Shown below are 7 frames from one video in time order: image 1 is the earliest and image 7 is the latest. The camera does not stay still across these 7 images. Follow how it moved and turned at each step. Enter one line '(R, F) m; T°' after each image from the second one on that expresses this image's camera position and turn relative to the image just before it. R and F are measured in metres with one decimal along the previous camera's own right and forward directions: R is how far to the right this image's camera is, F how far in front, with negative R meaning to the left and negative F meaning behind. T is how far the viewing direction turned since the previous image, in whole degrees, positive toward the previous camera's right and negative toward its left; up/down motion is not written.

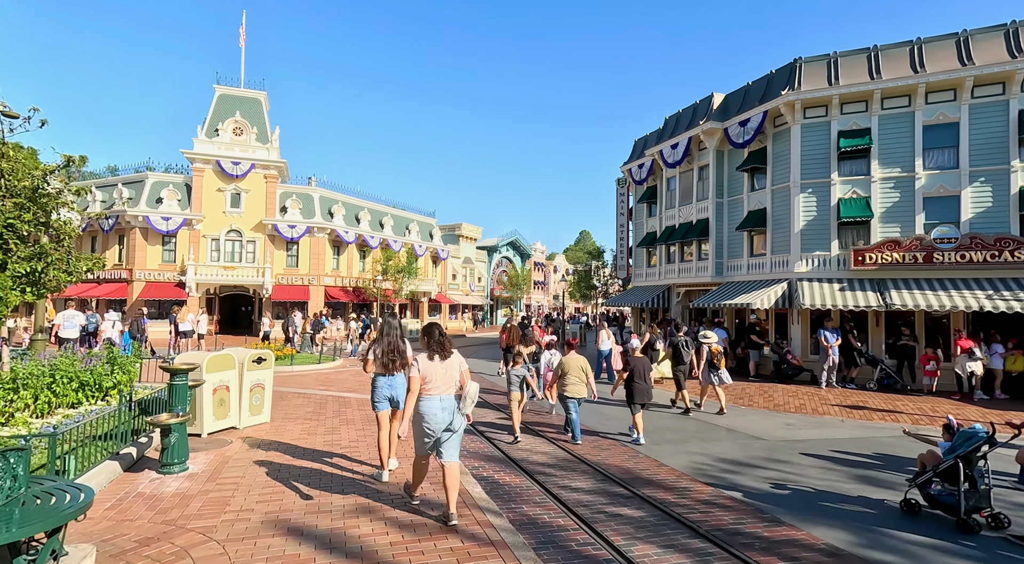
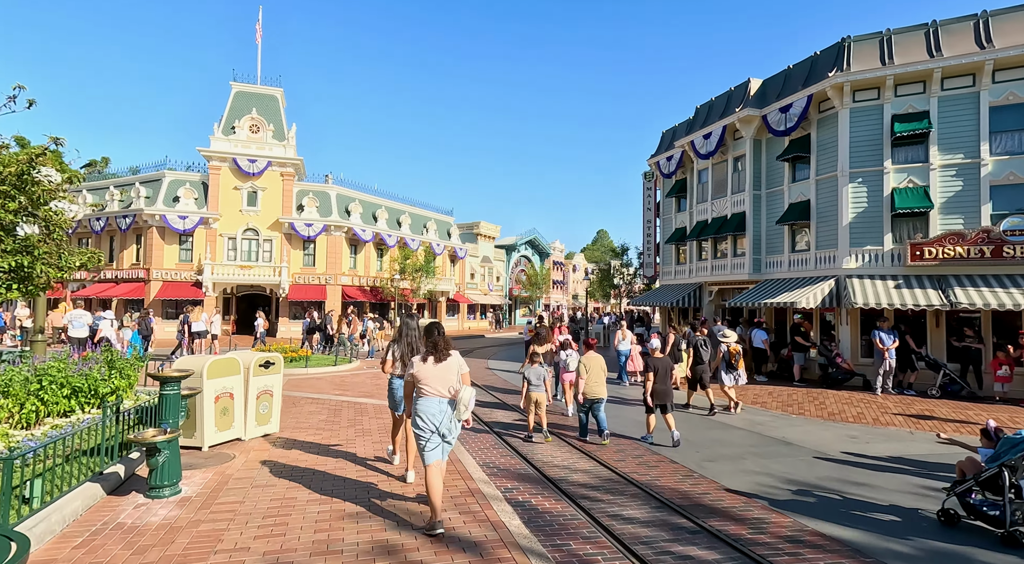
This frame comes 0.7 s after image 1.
(-0.2, +1.0) m; -1°
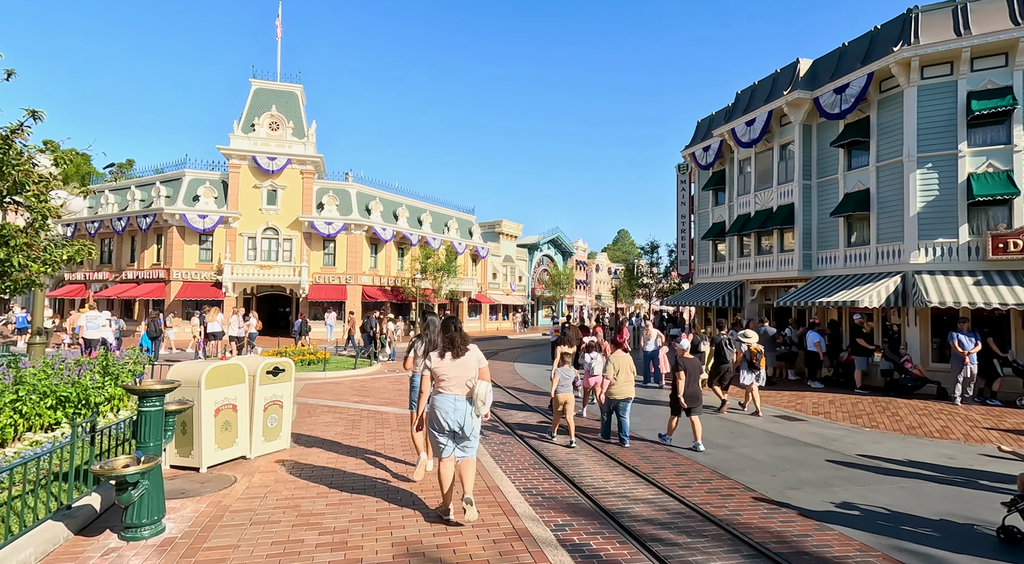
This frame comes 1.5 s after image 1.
(-0.3, +1.2) m; -2°
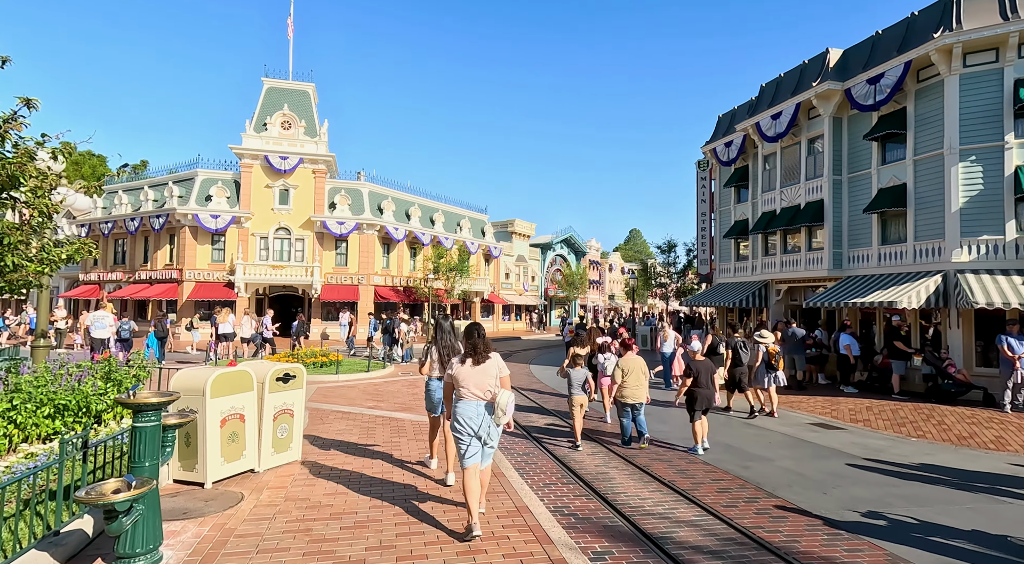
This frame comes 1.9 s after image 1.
(-0.2, +0.6) m; -1°
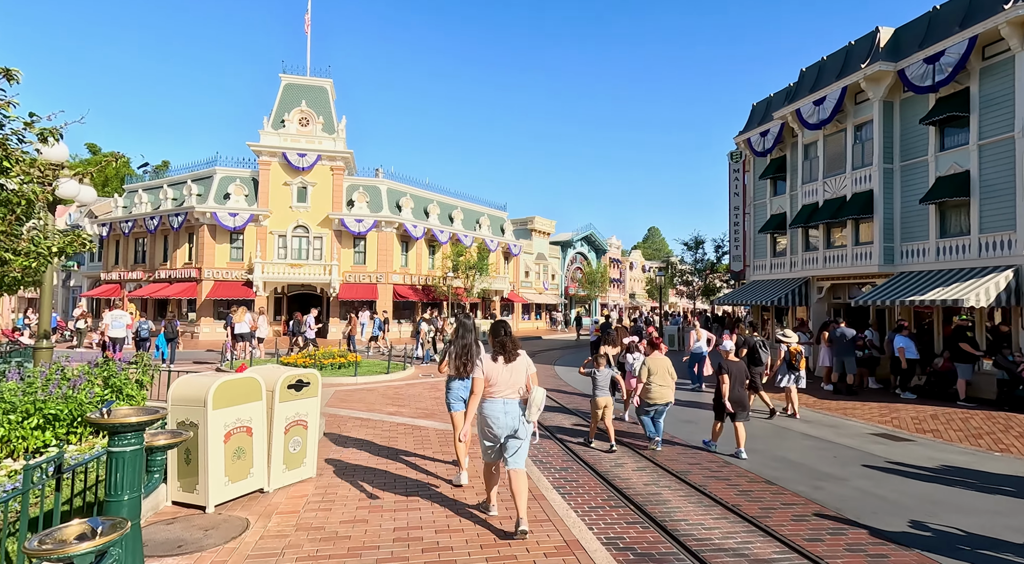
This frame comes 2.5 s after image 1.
(-0.2, +0.9) m; -2°
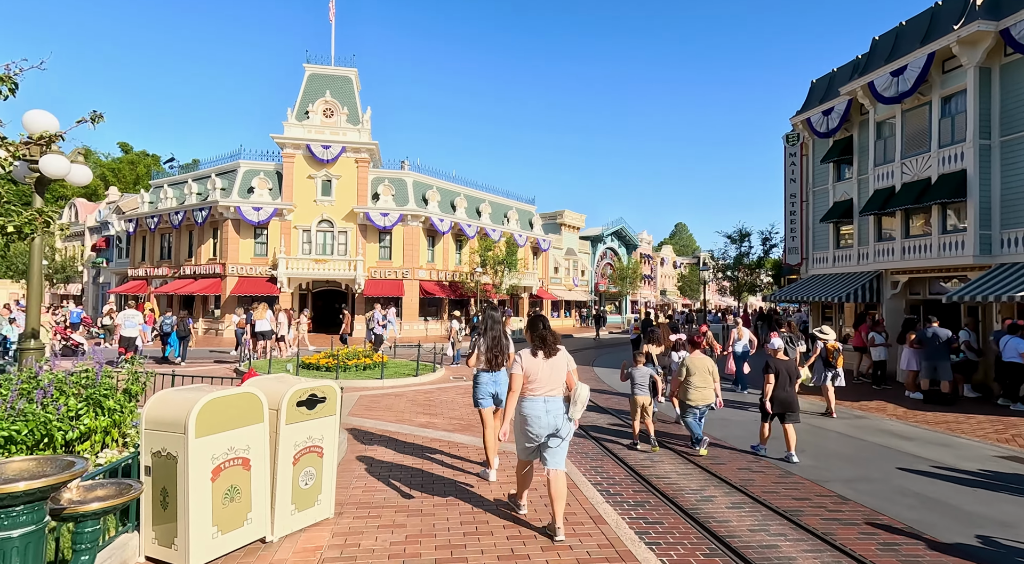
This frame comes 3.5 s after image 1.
(-0.4, +1.6) m; -2°
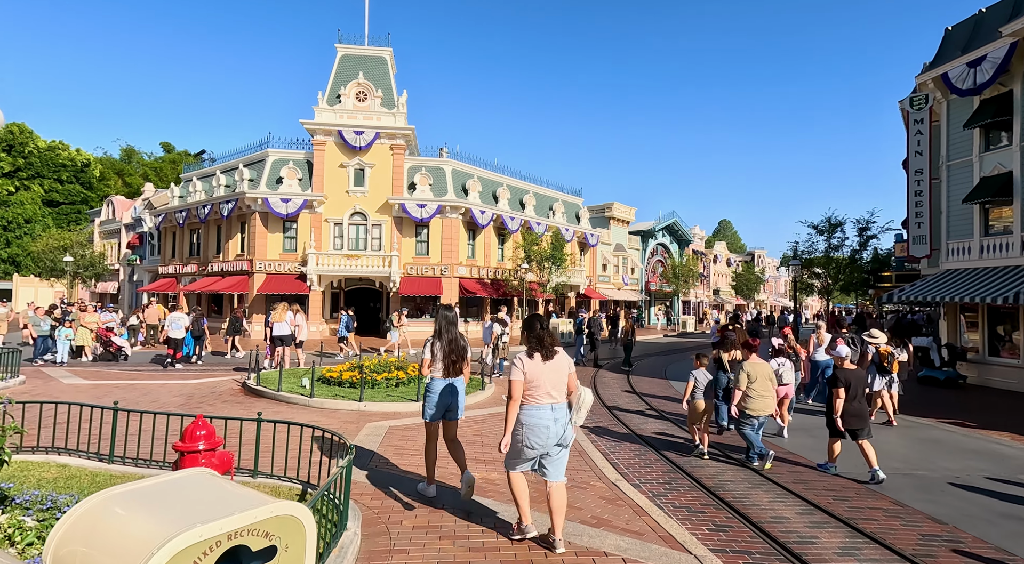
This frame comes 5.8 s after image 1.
(-0.7, +3.5) m; -3°
